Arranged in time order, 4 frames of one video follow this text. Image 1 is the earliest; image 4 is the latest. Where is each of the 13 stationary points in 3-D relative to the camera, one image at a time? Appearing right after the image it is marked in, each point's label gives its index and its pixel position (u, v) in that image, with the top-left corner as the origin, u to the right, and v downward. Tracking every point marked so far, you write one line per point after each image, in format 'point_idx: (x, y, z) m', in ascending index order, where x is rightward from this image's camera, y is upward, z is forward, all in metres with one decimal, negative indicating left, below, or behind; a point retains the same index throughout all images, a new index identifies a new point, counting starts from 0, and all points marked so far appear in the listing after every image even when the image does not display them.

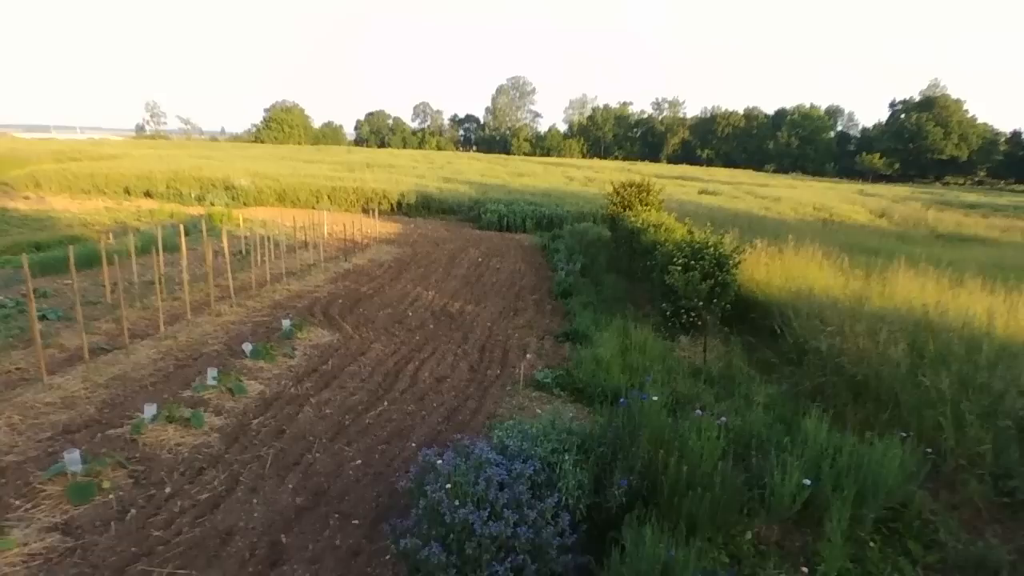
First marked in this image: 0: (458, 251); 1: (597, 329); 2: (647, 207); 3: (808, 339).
0: (-1.6, +1.1, +18.4) m
1: (+1.4, -0.7, +9.5) m
2: (+3.6, +2.1, +16.0) m
3: (+3.7, -0.6, +7.5) m
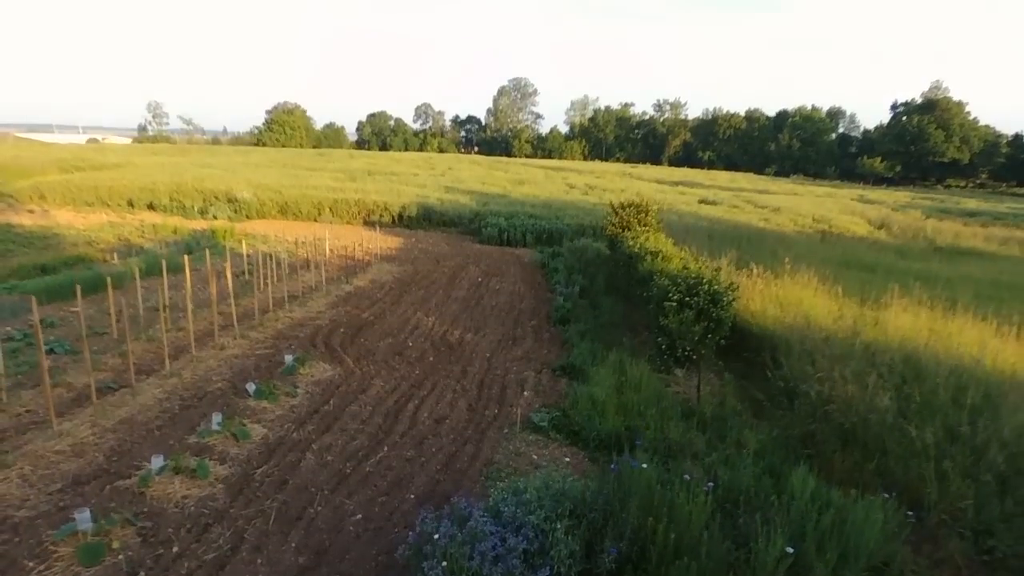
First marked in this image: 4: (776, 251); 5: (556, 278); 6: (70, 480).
0: (-1.6, +0.6, +18.5) m
1: (+1.3, -1.2, +9.7) m
2: (+3.6, +1.6, +16.1) m
3: (+3.7, -1.2, +7.7) m
4: (+8.4, +1.2, +19.0) m
5: (+1.2, +0.3, +16.7) m
6: (-4.7, -2.0, +6.3) m
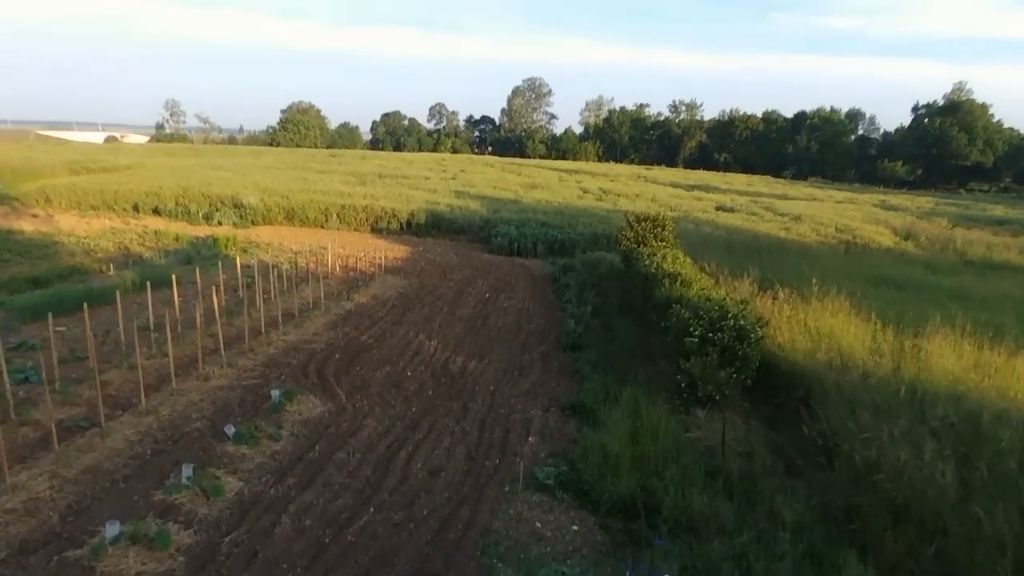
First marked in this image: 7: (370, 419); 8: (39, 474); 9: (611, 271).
0: (-1.4, +0.1, +17.8) m
1: (+1.4, -1.7, +8.9) m
2: (+3.9, +1.1, +15.3) m
3: (+3.7, -1.7, +6.8) m
4: (+8.7, +0.6, +18.0) m
5: (+1.5, -0.2, +15.9) m
6: (-4.7, -2.4, +5.6) m
7: (-2.0, -1.9, +8.5) m
8: (-5.3, -2.1, +6.8) m
9: (+2.9, +0.5, +18.1) m
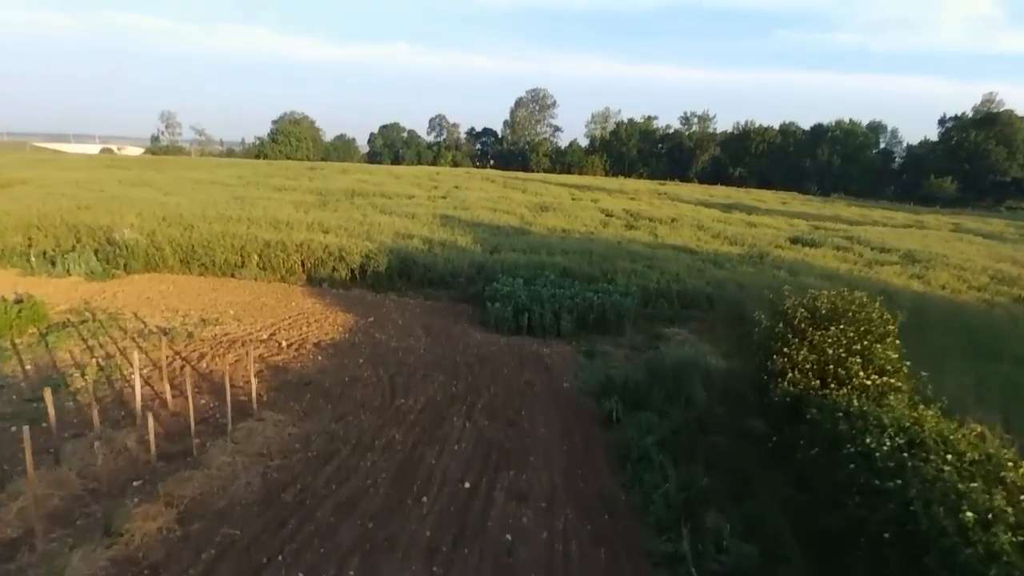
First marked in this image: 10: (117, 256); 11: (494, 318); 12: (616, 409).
0: (-1.2, -2.1, +8.6) m
1: (+1.5, -3.7, -0.4) m
2: (+4.0, -1.1, +6.1) m
3: (+3.8, -3.7, -2.4) m
4: (+8.8, -1.6, +8.8) m
5: (+1.6, -2.4, +6.6) m
6: (-4.6, -4.4, -3.6) m
7: (-1.9, -3.9, -0.7) m
8: (-5.2, -4.1, -2.4) m
9: (+3.0, -1.7, +8.9) m
10: (-11.9, +0.9, +18.2) m
11: (-0.5, -0.7, +14.7) m
12: (+1.6, -1.9, +9.2) m
